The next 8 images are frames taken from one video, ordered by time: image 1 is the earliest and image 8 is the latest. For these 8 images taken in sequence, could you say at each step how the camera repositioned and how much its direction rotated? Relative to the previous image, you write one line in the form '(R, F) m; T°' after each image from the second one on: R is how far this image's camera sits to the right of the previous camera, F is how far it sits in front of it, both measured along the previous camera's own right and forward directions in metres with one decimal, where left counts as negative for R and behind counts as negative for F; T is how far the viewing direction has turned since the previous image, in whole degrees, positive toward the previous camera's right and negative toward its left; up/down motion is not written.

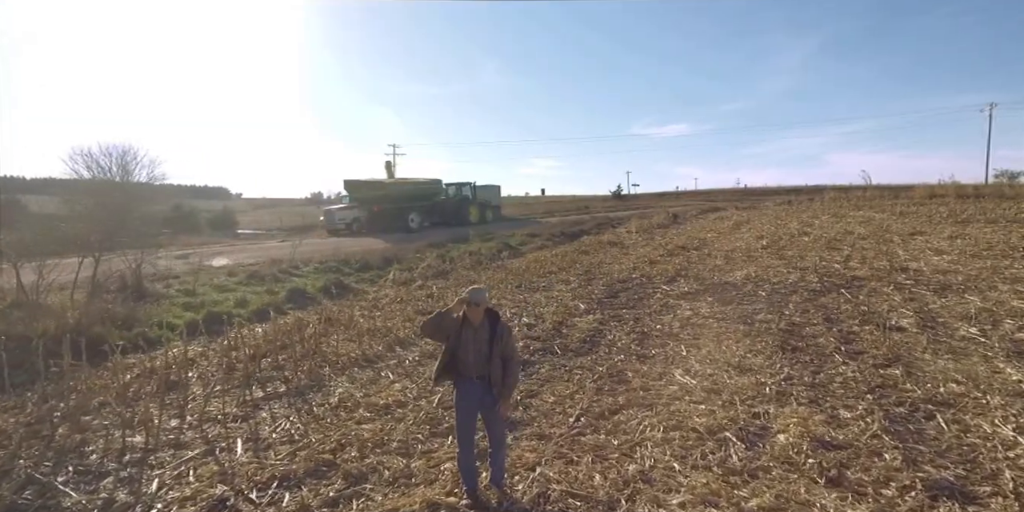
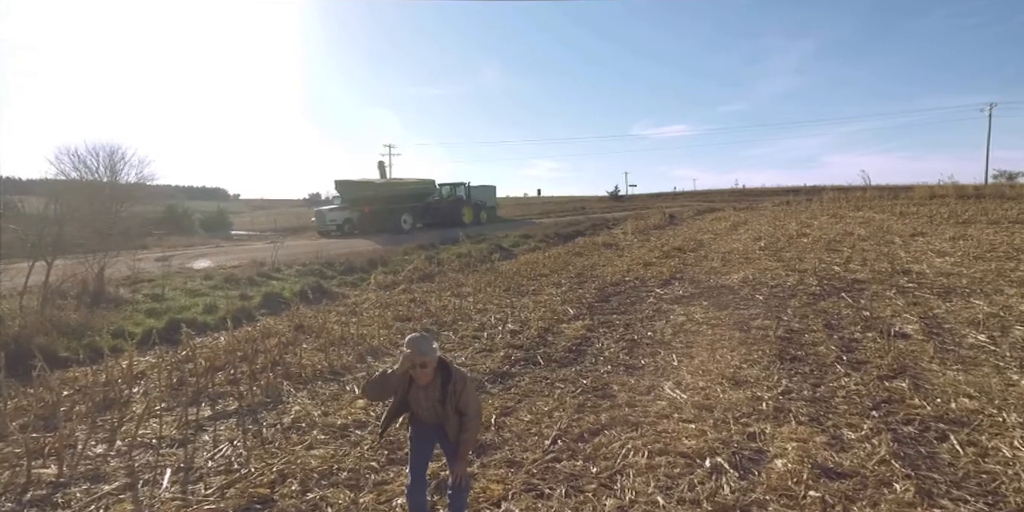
(+0.2, +0.4) m; 0°
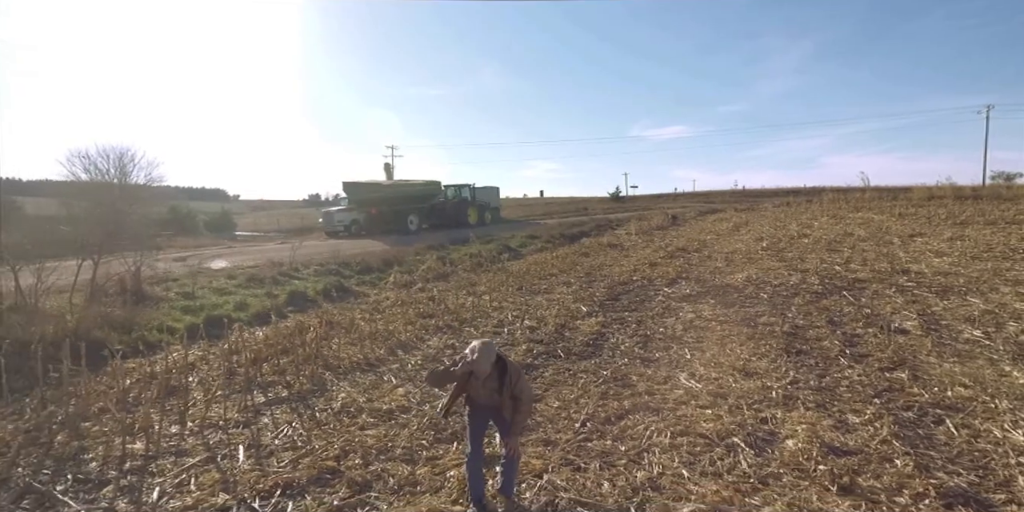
(-0.3, -0.4) m; 0°
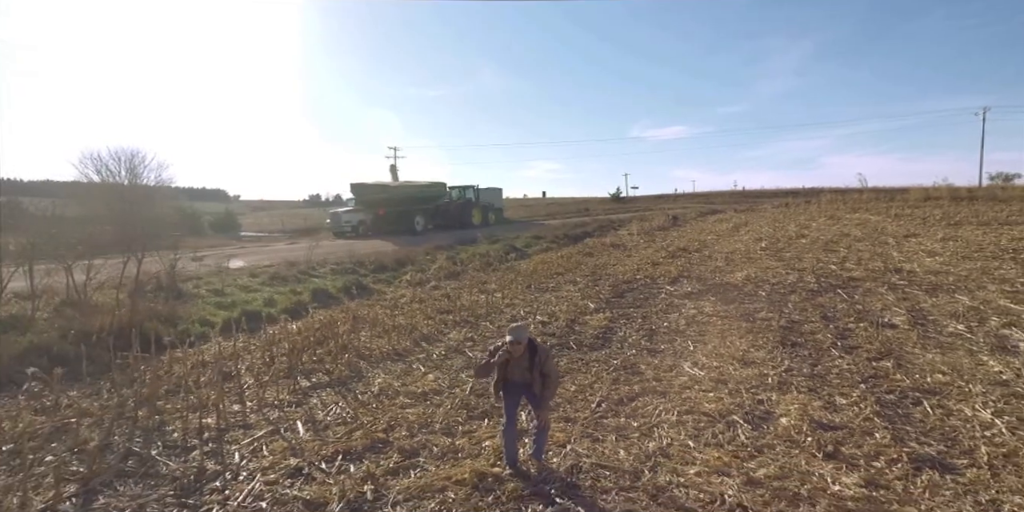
(-0.2, -0.5) m; 0°
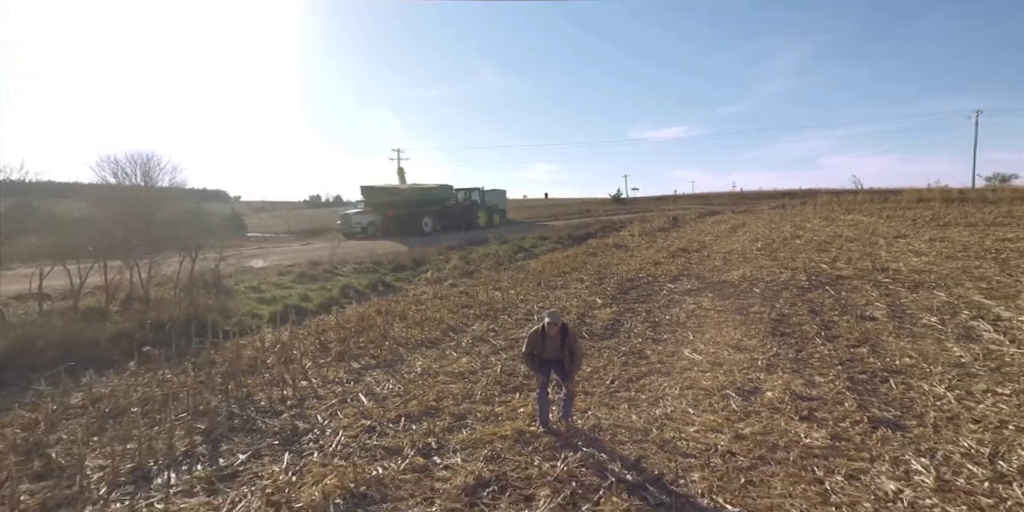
(-0.3, -0.8) m; 0°
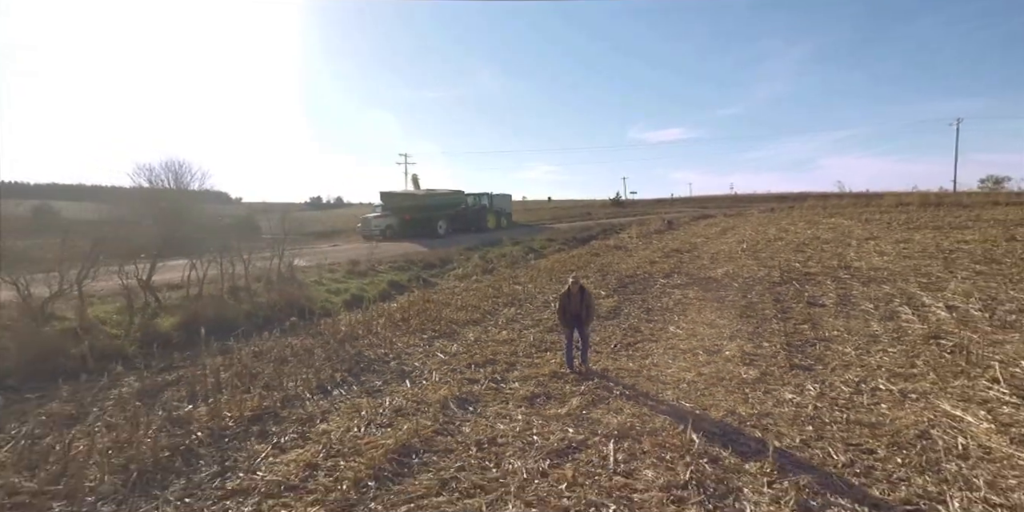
(-0.5, -2.1) m; 0°
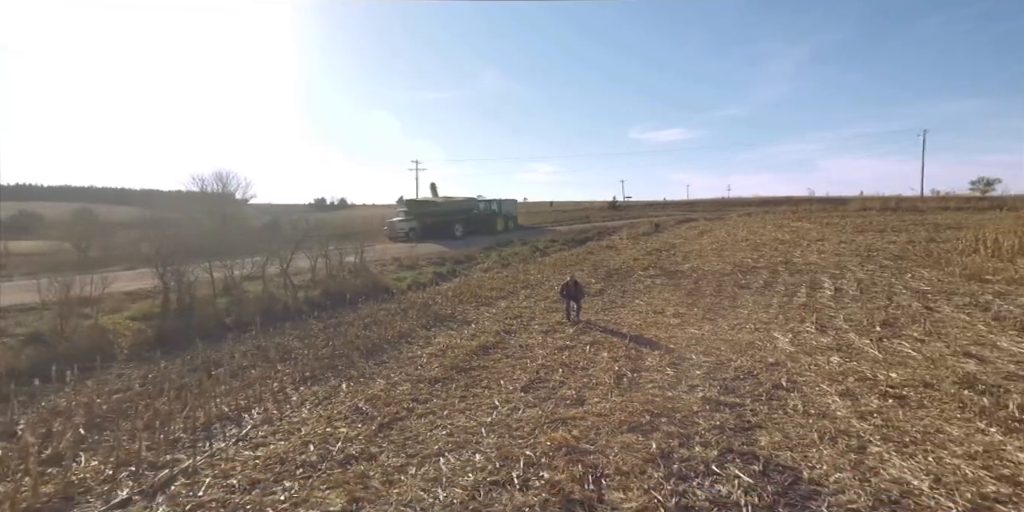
(-0.4, -4.1) m; 0°
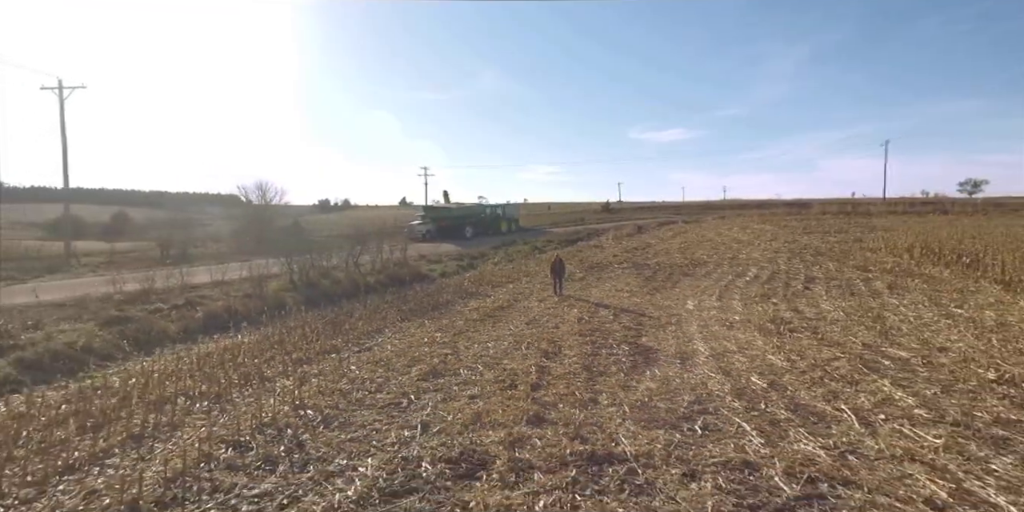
(-0.2, -4.9) m; 0°
